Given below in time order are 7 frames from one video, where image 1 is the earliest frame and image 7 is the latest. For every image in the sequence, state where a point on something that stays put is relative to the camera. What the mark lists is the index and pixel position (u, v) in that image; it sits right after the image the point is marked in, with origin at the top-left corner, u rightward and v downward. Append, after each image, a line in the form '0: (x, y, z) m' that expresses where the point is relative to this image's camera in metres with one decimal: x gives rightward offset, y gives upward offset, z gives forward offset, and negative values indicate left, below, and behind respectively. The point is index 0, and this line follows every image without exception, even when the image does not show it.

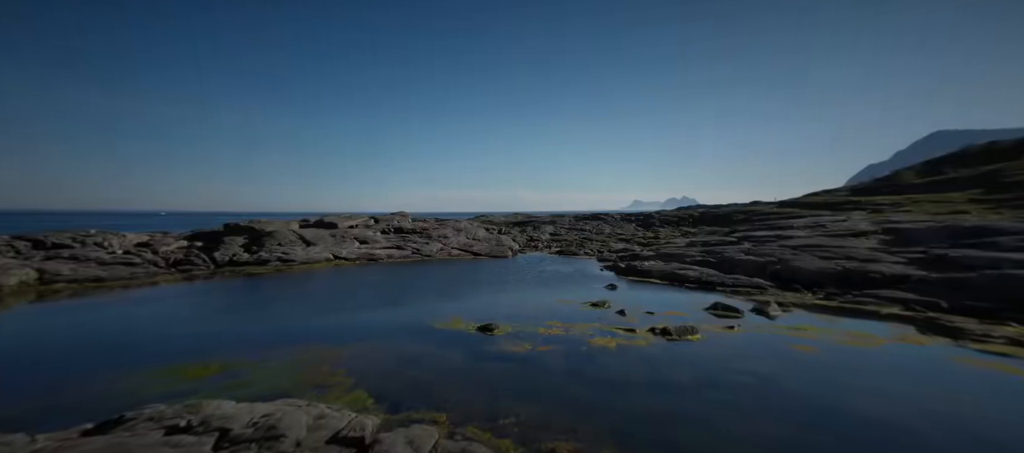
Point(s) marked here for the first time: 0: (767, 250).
0: (+11.0, -1.0, +18.7) m
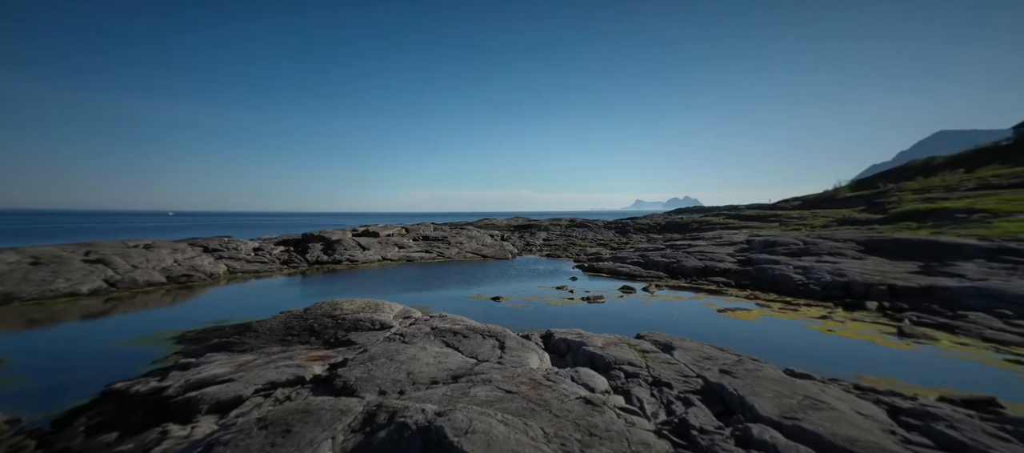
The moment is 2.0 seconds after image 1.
0: (+10.9, -1.8, +28.6) m
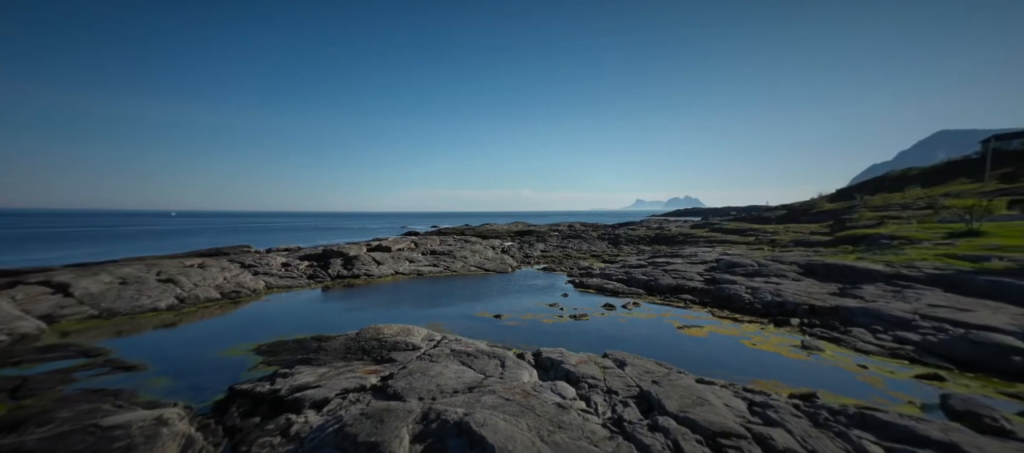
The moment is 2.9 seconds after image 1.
0: (+10.9, -3.5, +32.5) m
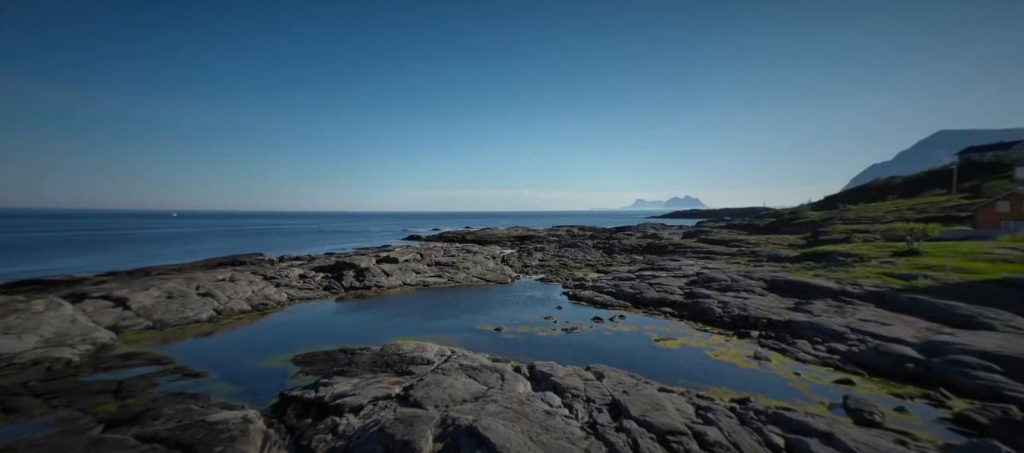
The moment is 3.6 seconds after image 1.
0: (+10.8, -4.9, +35.6) m
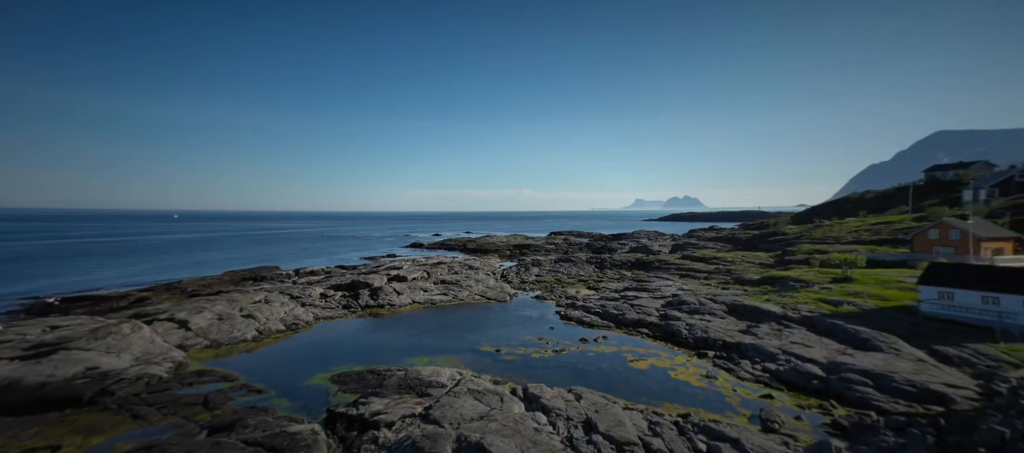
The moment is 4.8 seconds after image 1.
0: (+10.7, -7.5, +40.4) m
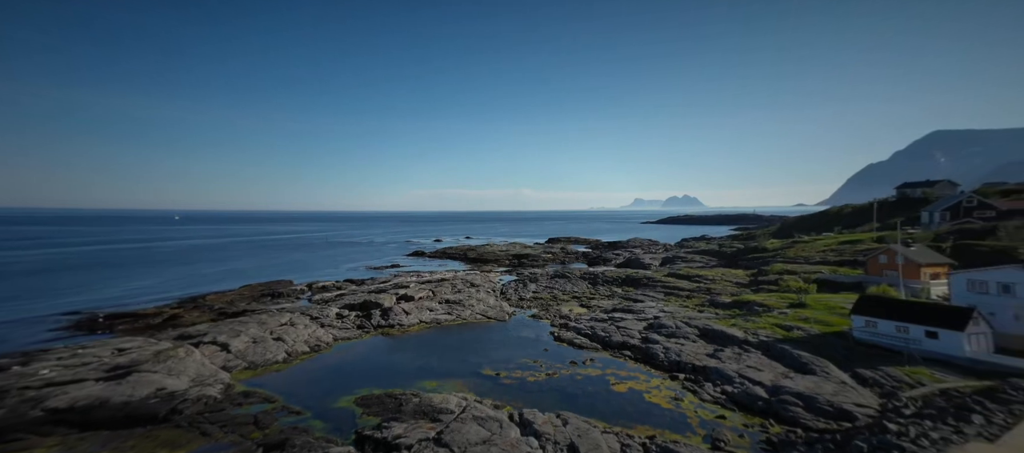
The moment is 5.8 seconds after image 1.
0: (+10.5, -10.7, +45.0) m
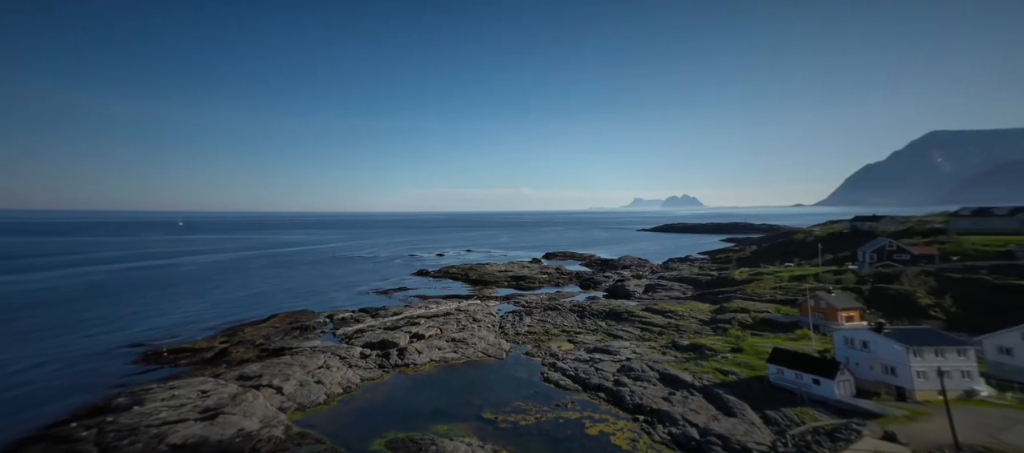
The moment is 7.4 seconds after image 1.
0: (+10.0, -18.2, +54.3) m
